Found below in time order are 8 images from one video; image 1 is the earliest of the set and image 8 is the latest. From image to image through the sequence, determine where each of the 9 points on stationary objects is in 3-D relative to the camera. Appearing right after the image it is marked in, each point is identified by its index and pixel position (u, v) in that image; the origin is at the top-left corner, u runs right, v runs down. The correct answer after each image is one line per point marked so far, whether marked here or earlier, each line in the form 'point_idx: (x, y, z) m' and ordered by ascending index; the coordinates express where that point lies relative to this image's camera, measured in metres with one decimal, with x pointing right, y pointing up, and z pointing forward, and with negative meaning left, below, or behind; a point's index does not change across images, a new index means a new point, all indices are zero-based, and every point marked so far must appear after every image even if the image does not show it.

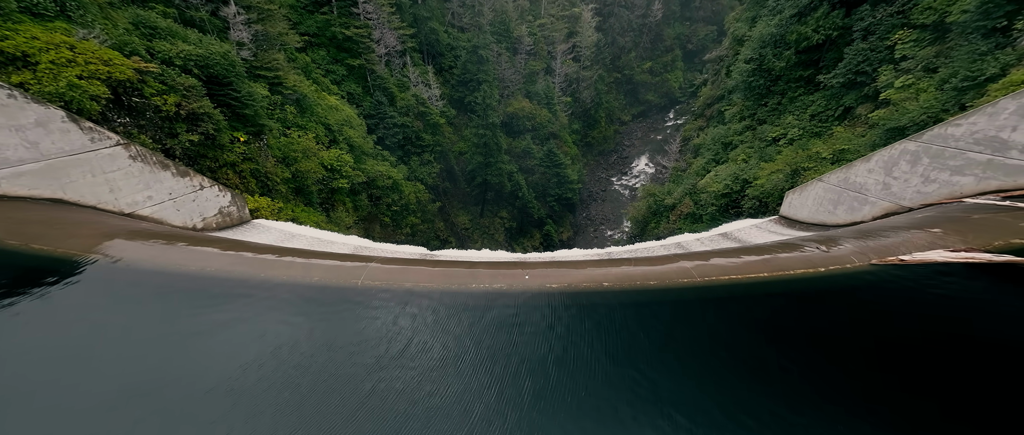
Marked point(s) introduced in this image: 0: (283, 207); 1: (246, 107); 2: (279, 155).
0: (-11.1, +0.5, +18.4) m
1: (-12.2, +5.2, +17.6) m
2: (-11.9, +3.2, +19.3) m
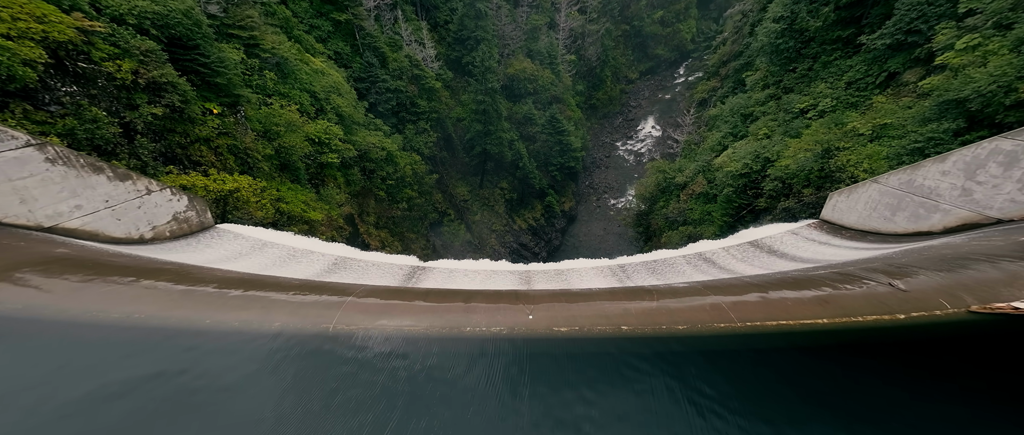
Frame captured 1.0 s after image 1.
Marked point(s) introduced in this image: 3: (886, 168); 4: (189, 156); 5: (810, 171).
0: (-11.0, +1.4, +17.1) m
1: (-12.2, +6.0, +15.8) m
2: (-11.8, +4.2, +17.7) m
3: (+12.0, +1.6, +12.2) m
4: (-12.6, +2.5, +14.8) m
5: (+11.8, +1.8, +15.0) m
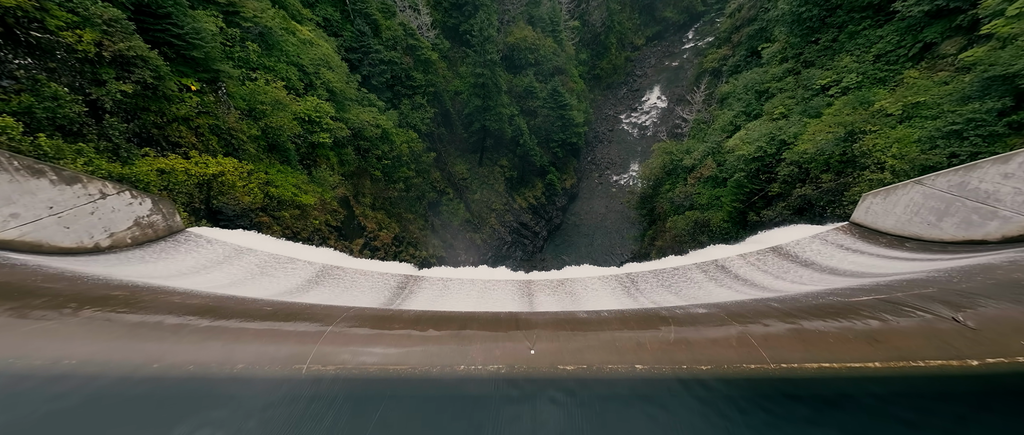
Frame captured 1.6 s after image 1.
0: (-11.0, +2.1, +16.2) m
1: (-12.2, +6.5, +14.6) m
2: (-11.8, +4.9, +16.6) m
3: (+12.0, +1.9, +11.3) m
4: (-12.6, +3.0, +13.8) m
5: (+11.8, +2.3, +14.0) m
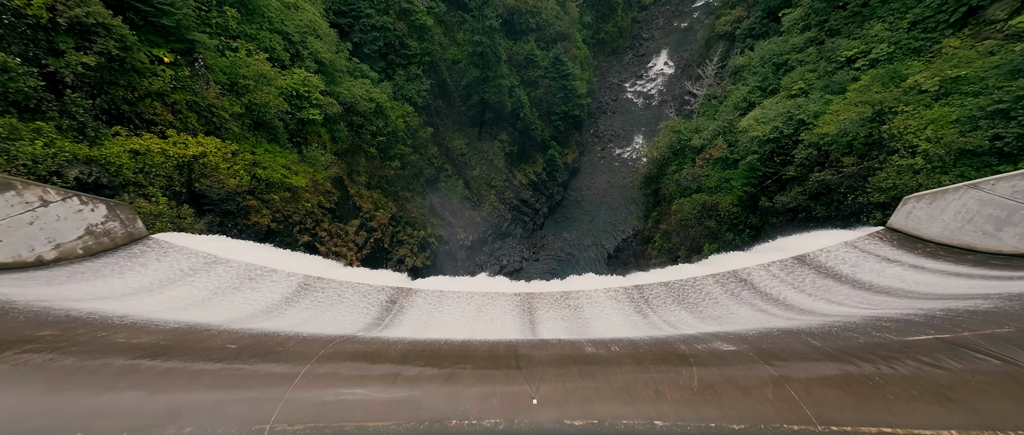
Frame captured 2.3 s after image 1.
0: (-11.0, +2.8, +15.3) m
1: (-12.2, +7.1, +13.3) m
2: (-11.8, +5.6, +15.5) m
3: (+12.0, +2.2, +10.4) m
4: (-12.6, +3.5, +12.8) m
5: (+11.8, +2.8, +13.1) m
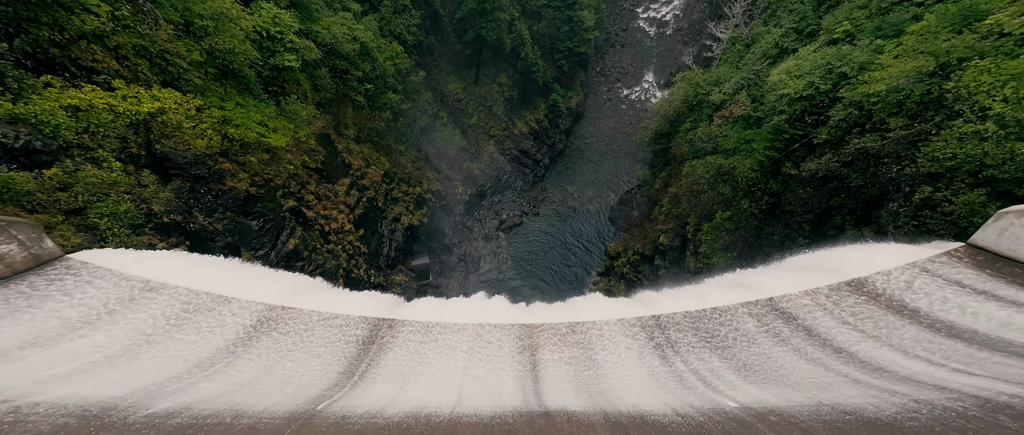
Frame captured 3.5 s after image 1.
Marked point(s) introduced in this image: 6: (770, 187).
0: (-11.0, +4.0, +13.5) m
1: (-12.2, +7.9, +10.9) m
2: (-11.8, +6.8, +13.2) m
3: (+12.0, +2.6, +8.7) m
4: (-12.6, +4.4, +11.0) m
5: (+11.8, +3.7, +11.3) m
6: (+10.3, +1.5, +15.3) m
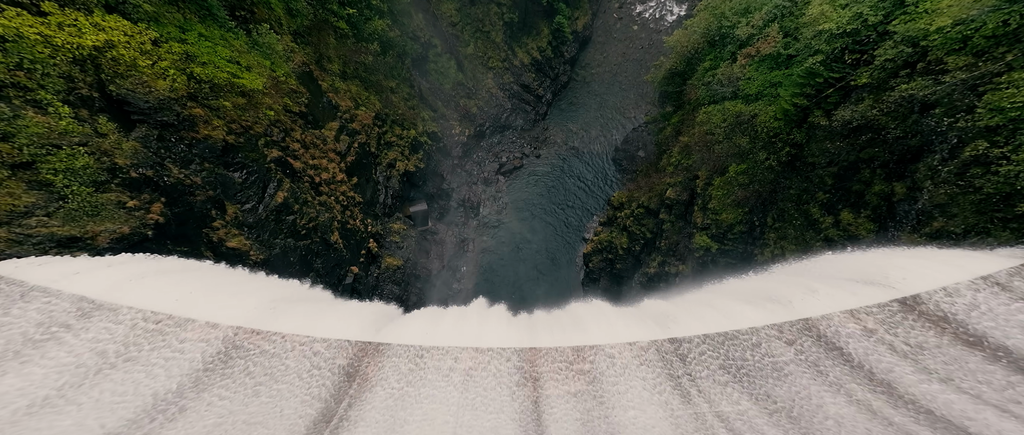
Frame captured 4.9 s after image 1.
0: (-11.0, +5.5, +11.8) m
1: (-12.1, +8.8, +8.5) m
2: (-11.7, +8.2, +11.0) m
3: (+12.1, +3.0, +7.4) m
4: (-12.5, +5.3, +9.2) m
5: (+11.8, +4.5, +9.7) m
6: (+10.3, +3.1, +14.1) m
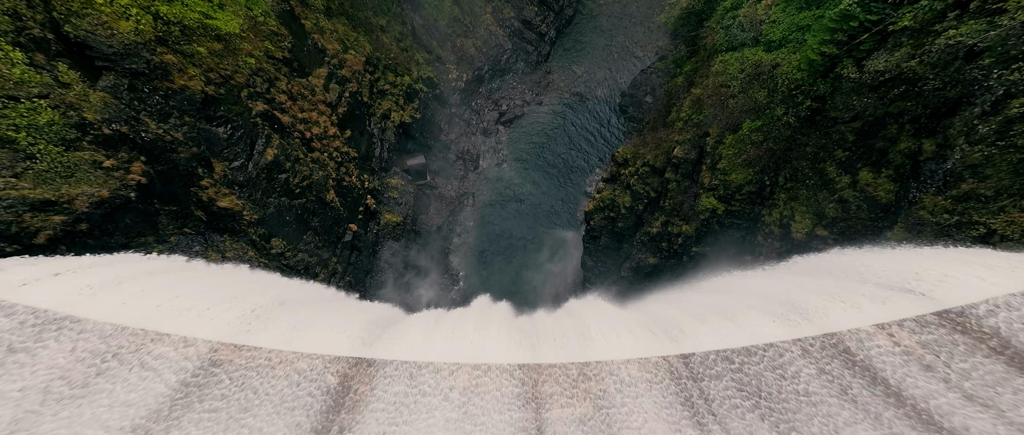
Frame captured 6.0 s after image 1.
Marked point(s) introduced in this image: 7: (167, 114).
0: (-10.8, +6.5, +10.3) m
1: (-11.9, +9.3, +6.5) m
2: (-11.6, +9.1, +9.1) m
3: (+12.2, +3.2, +6.5) m
4: (-12.4, +6.0, +7.8) m
5: (+12.0, +5.0, +8.6) m
6: (+10.4, +4.3, +13.1) m
7: (-10.8, +3.2, +12.0) m
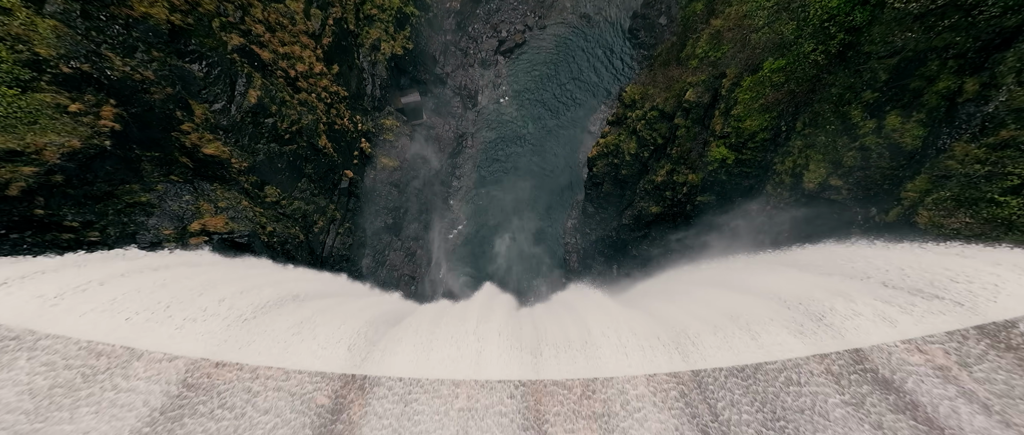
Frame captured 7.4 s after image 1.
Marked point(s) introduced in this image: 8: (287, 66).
0: (-10.6, +7.5, +8.4) m
1: (-11.6, +9.5, +4.1) m
2: (-11.2, +9.8, +6.7) m
3: (+12.4, +3.2, +5.8) m
4: (-12.1, +6.5, +6.0) m
5: (+12.2, +5.4, +7.4) m
6: (+10.6, +5.7, +11.9) m
7: (-10.6, +4.6, +10.7) m
8: (-8.2, +5.5, +13.7) m
